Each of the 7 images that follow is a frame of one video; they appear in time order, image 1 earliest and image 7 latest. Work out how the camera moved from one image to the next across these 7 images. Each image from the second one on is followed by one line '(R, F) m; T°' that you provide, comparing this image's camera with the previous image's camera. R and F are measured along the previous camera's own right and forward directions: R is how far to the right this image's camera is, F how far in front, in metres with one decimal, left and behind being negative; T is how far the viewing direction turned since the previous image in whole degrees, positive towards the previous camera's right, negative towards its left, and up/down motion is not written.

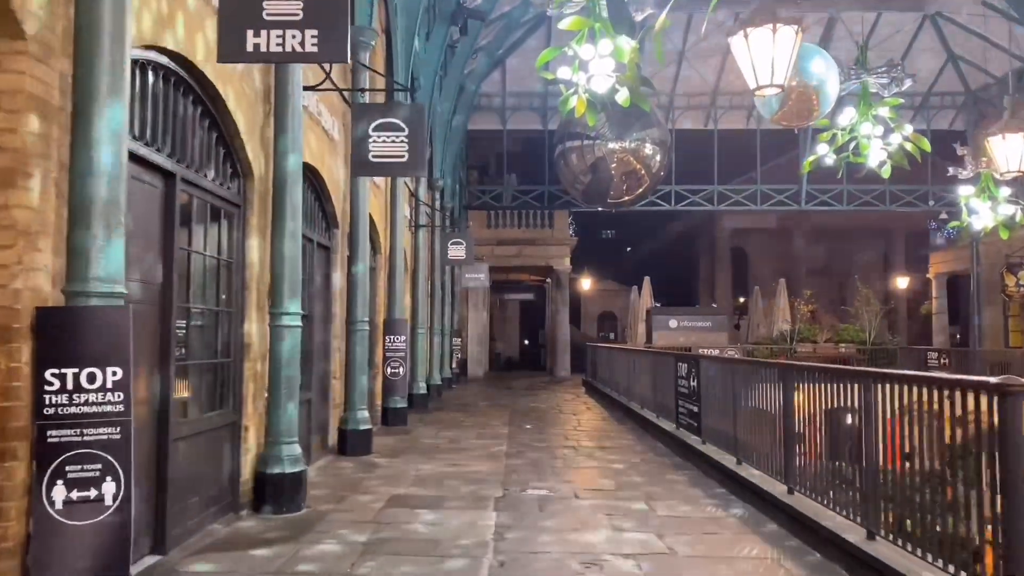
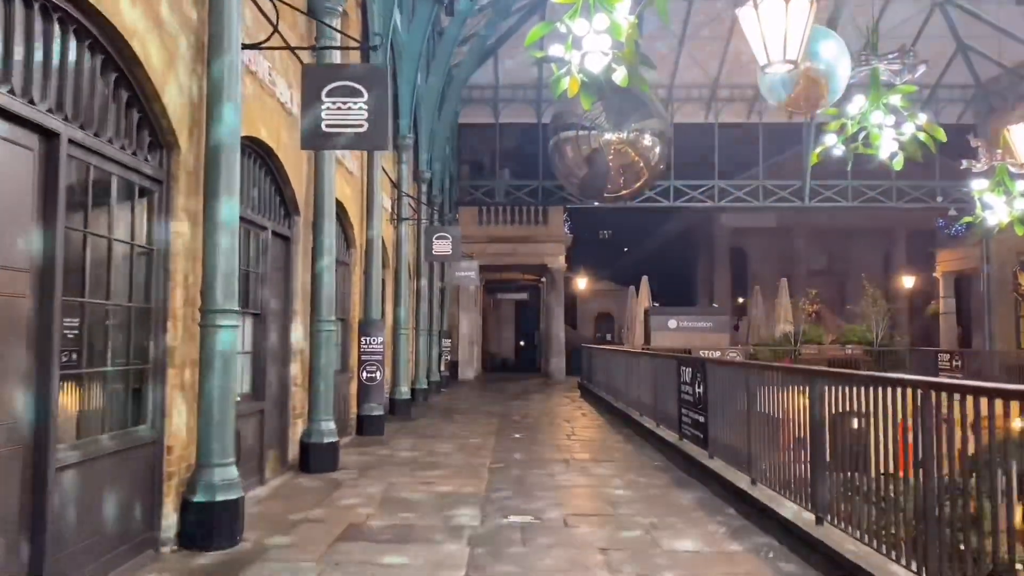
(+0.1, +1.1) m; 0°
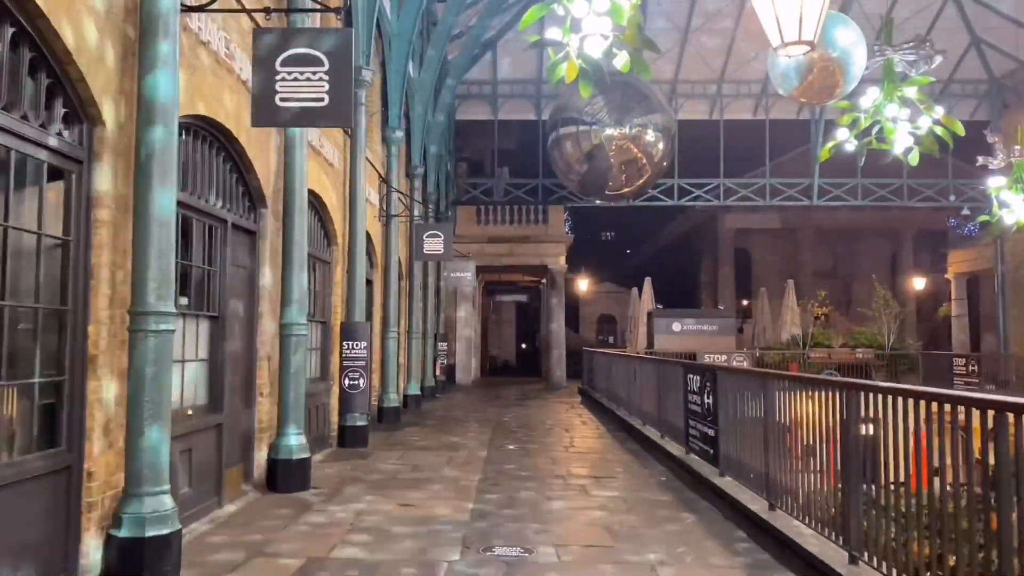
(+0.1, +0.8) m; 0°
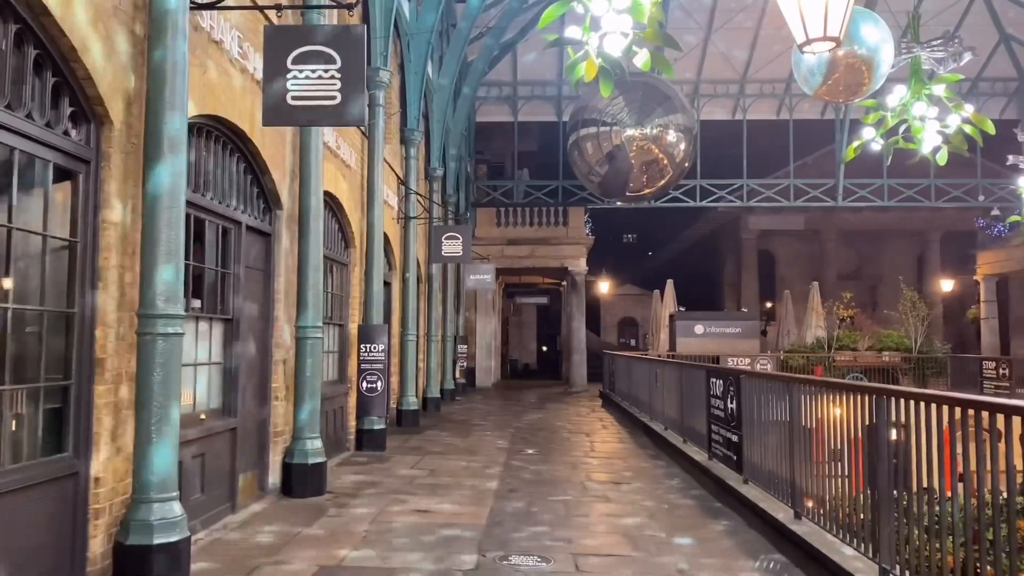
(0.0, +0.2) m; -1°
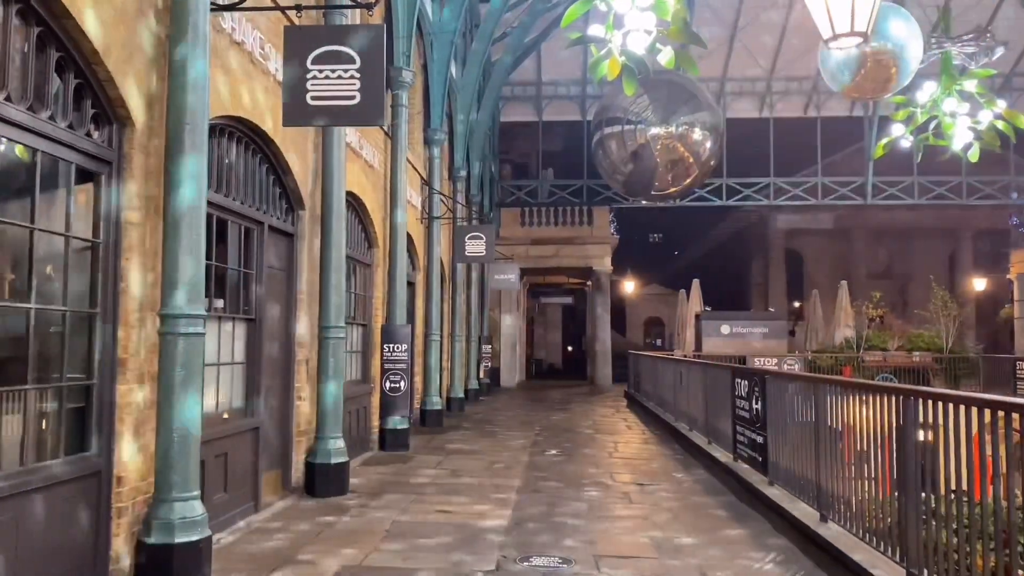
(0.0, 0.0) m; -2°
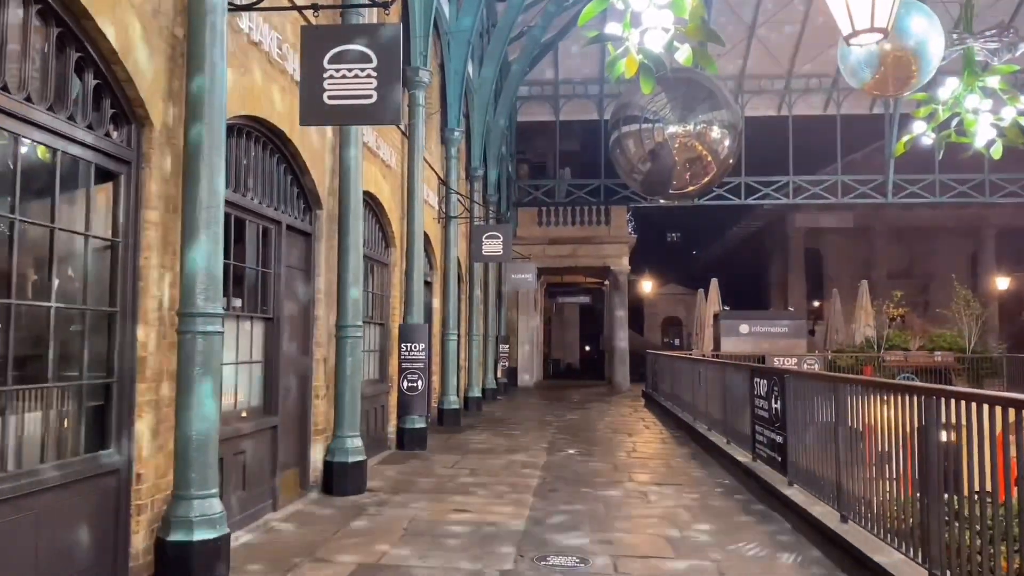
(0.0, 0.0) m; -1°
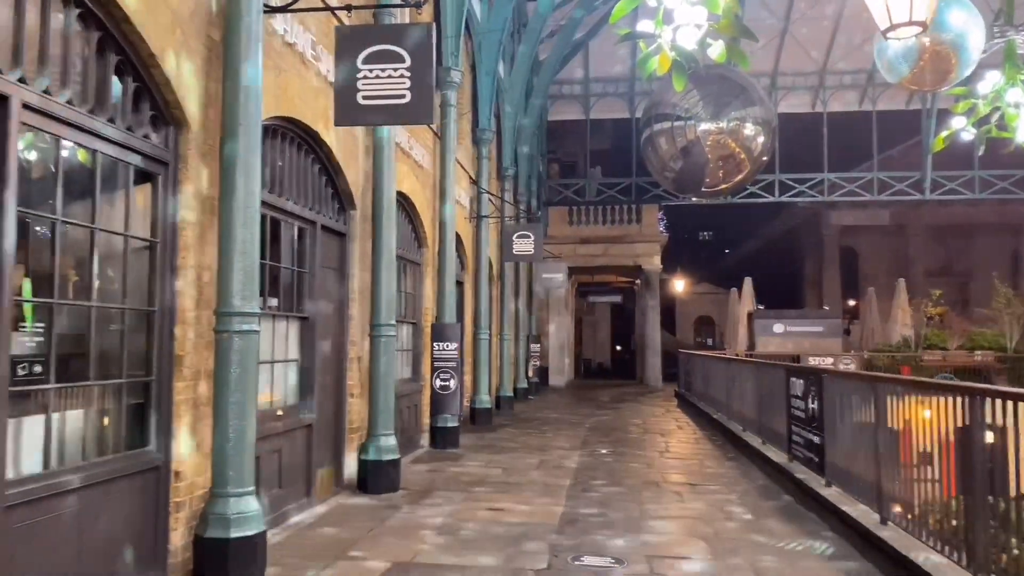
(0.0, 0.0) m; -2°
